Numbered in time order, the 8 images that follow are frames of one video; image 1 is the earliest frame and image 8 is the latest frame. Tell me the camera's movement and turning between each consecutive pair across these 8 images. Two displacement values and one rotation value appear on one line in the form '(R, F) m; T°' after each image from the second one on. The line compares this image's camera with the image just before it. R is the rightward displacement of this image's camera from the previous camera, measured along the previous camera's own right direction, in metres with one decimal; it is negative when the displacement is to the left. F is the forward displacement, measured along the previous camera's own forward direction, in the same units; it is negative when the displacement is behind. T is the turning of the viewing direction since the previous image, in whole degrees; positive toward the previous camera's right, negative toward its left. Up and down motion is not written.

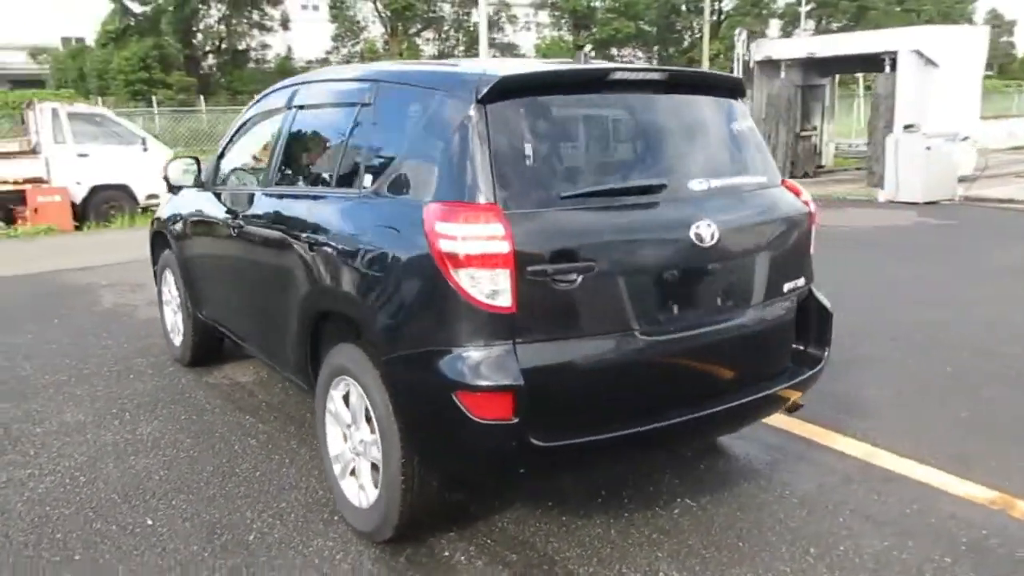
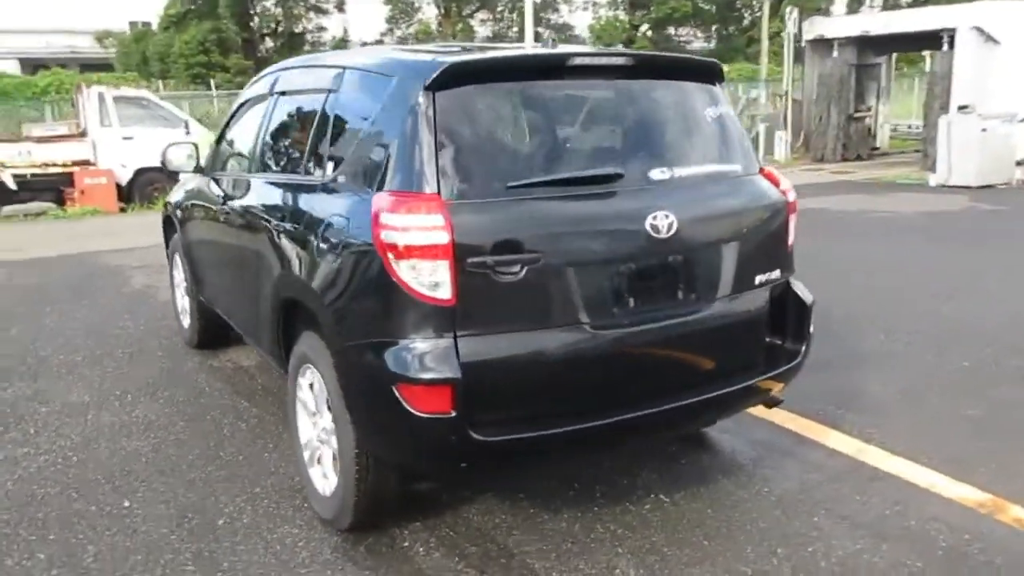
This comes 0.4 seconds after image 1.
(+0.4, +0.1) m; -4°
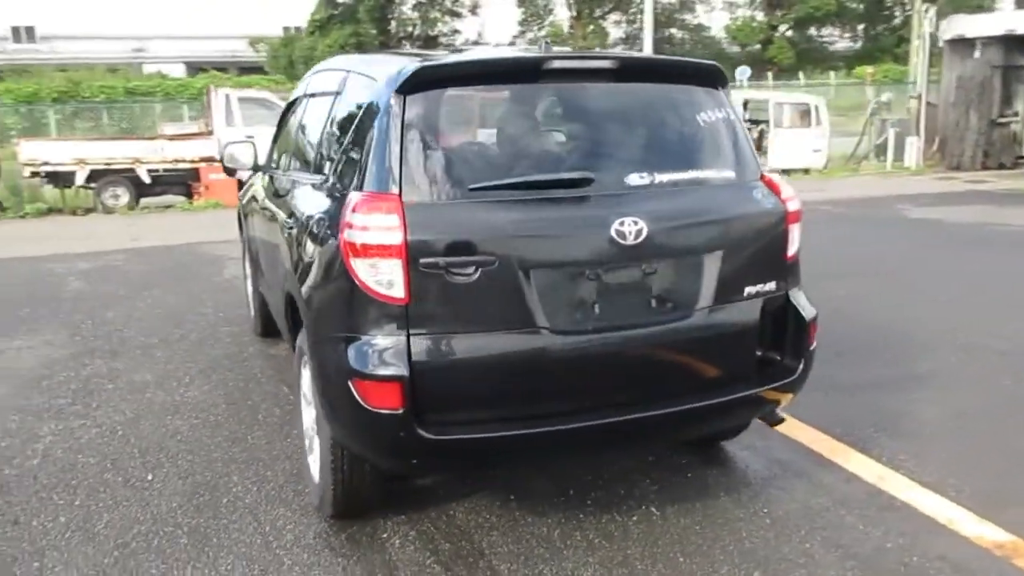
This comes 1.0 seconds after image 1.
(+0.6, 0.0) m; -9°
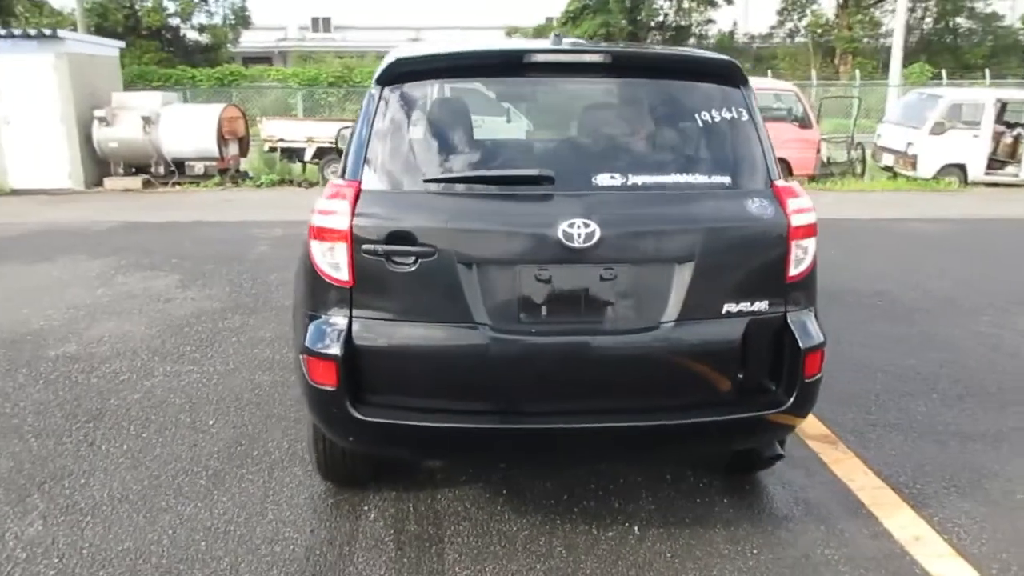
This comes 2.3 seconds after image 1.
(+1.0, +0.2) m; -17°
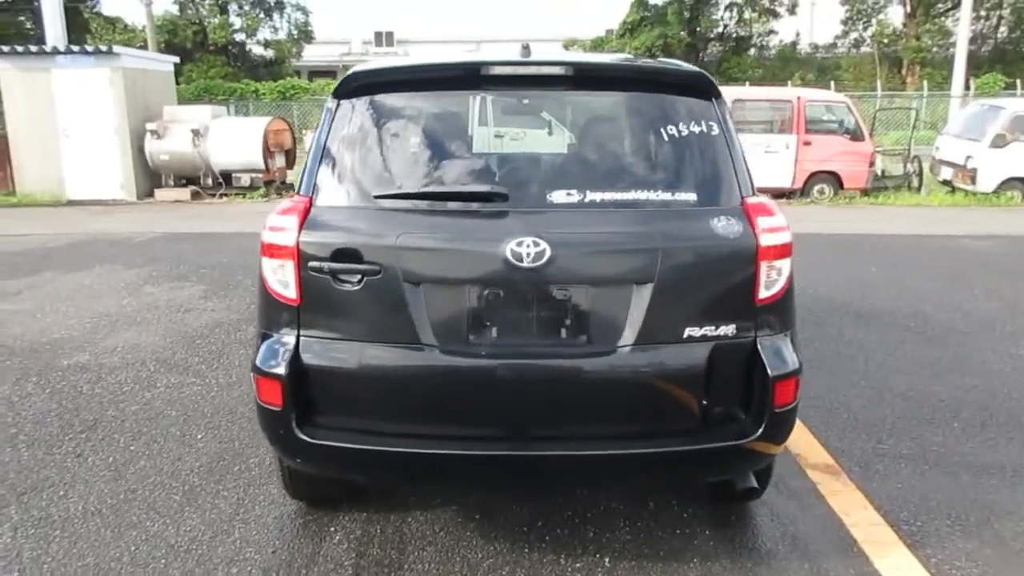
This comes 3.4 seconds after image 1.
(+0.4, +0.1) m; -4°
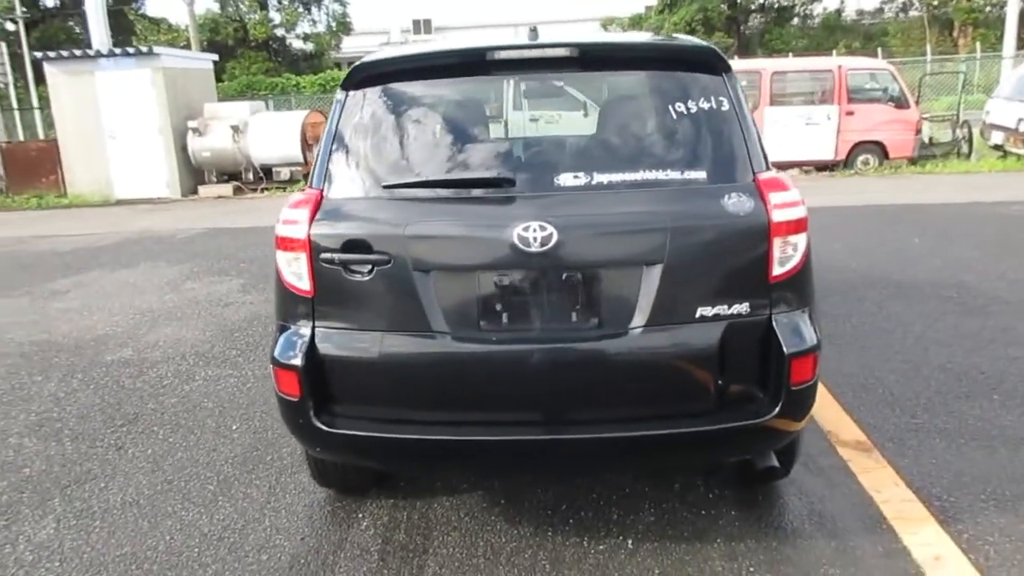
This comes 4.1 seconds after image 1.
(+0.1, 0.0) m; -3°
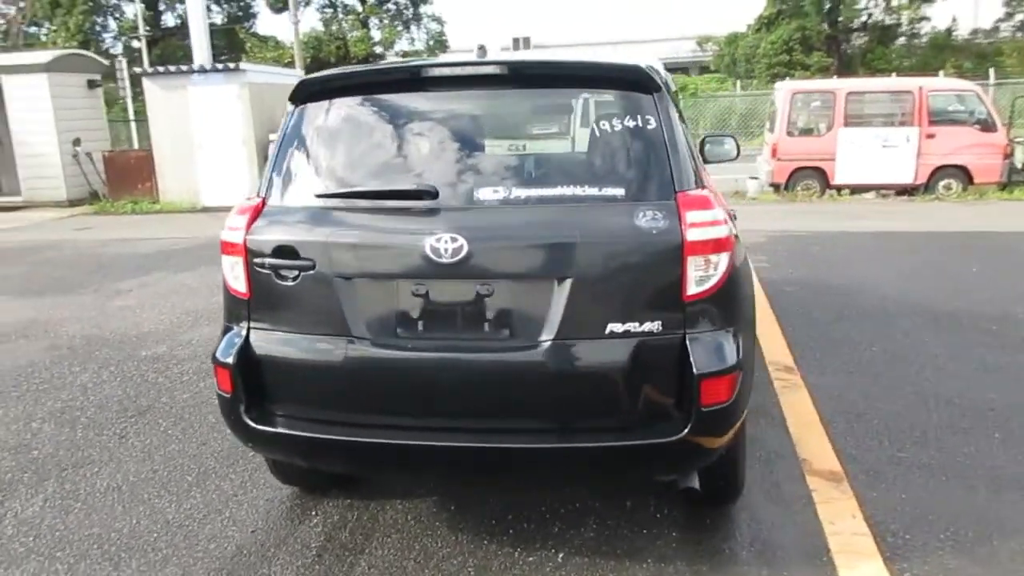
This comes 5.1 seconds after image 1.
(+0.6, 0.0) m; -6°
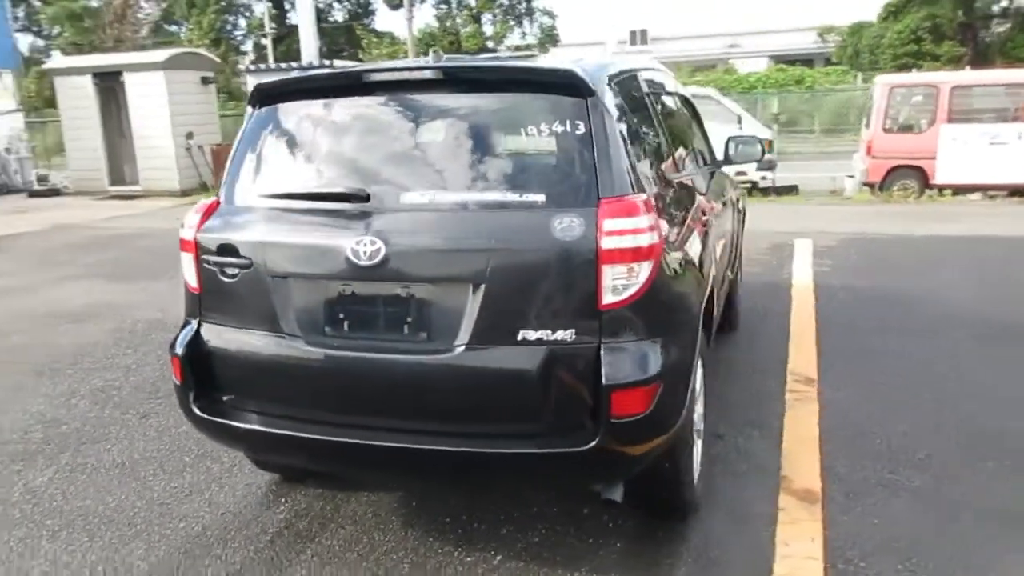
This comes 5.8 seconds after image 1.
(+0.6, 0.0) m; -8°
